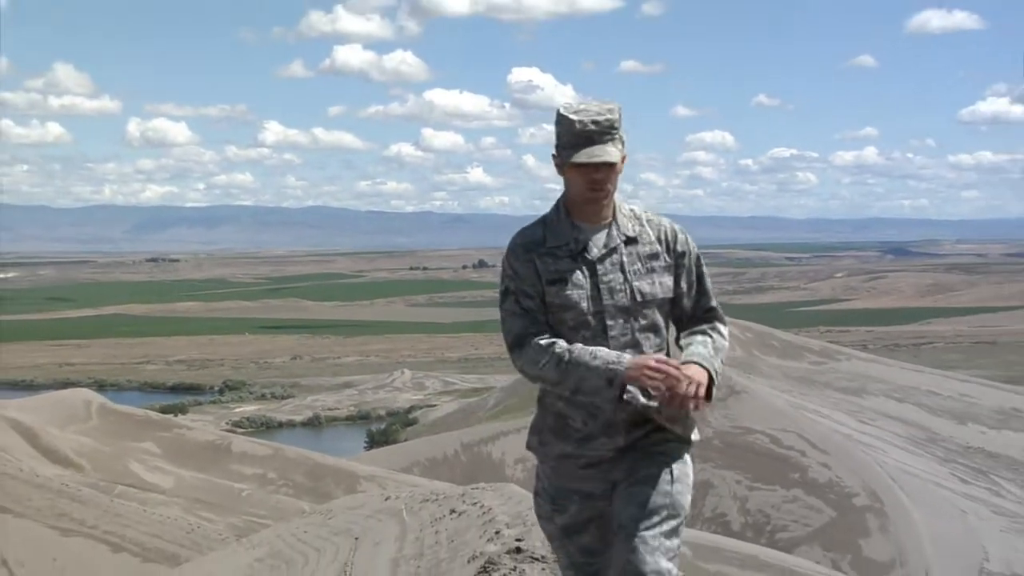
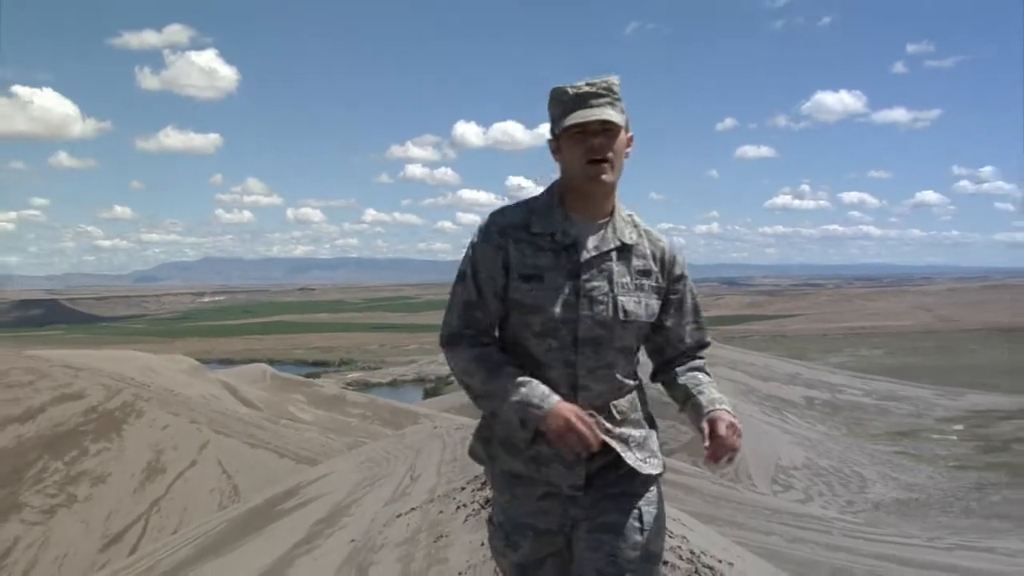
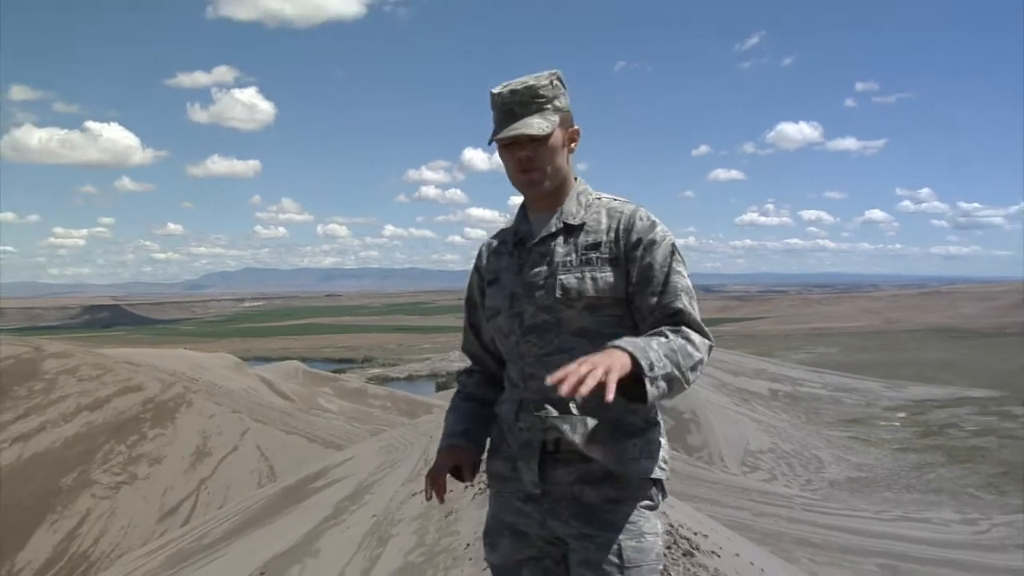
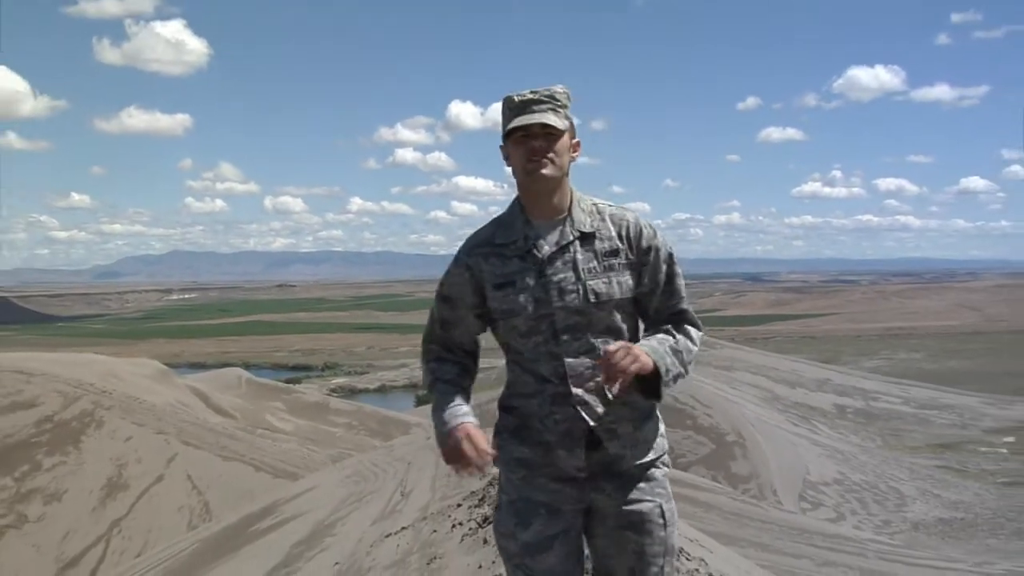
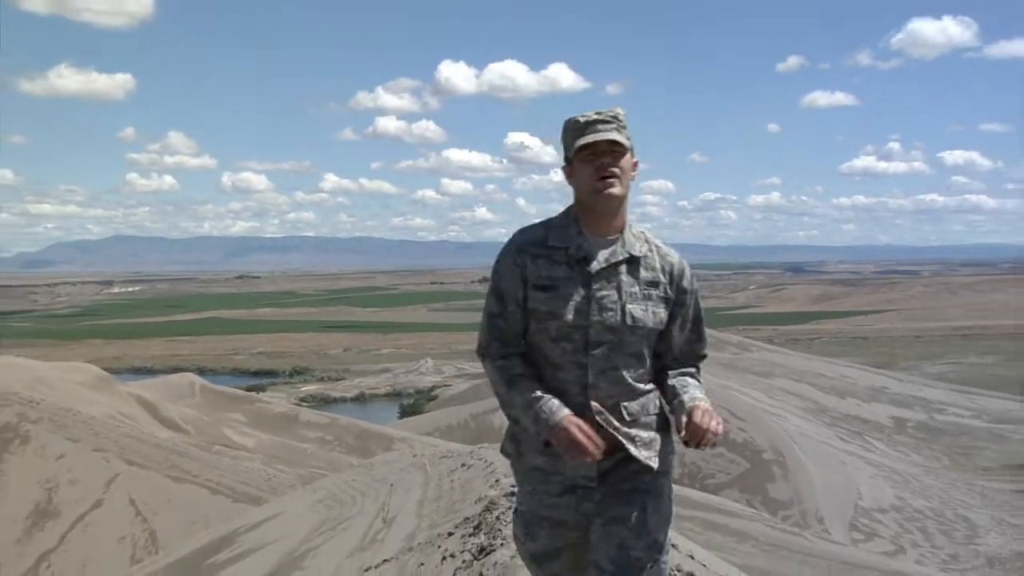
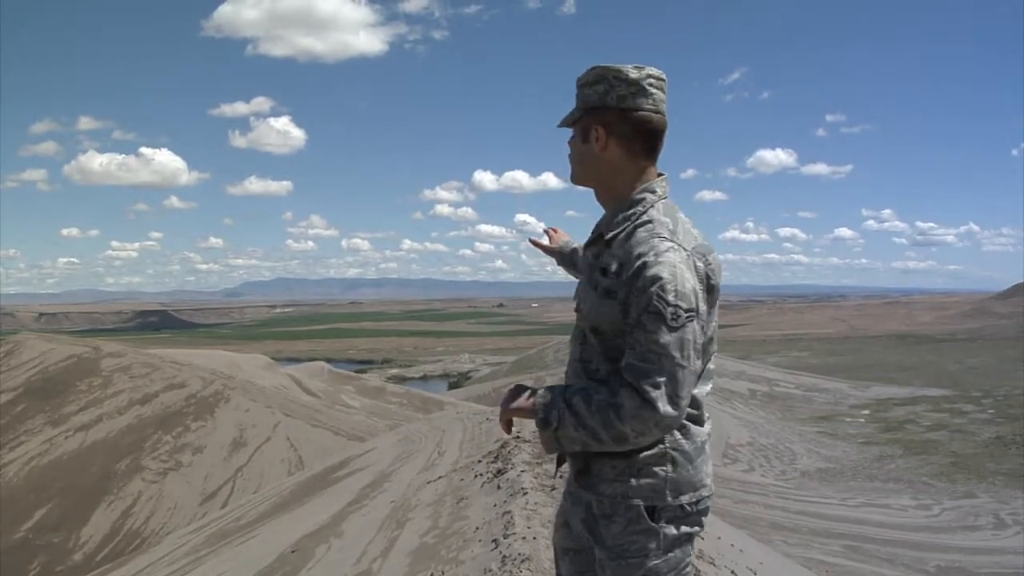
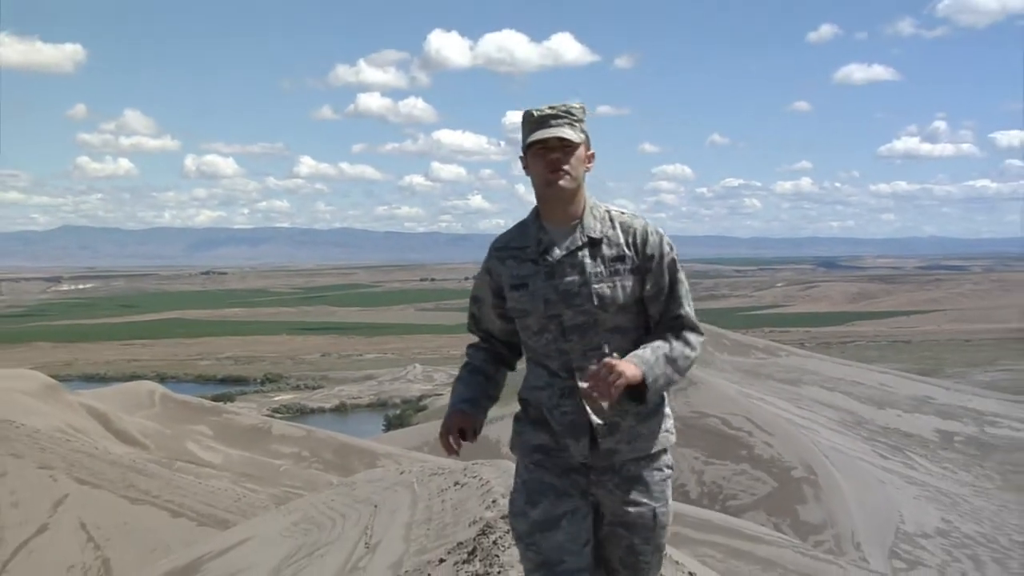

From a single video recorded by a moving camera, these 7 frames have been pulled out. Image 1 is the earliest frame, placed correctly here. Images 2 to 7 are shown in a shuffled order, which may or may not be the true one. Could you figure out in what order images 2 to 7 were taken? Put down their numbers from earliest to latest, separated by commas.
7, 5, 4, 2, 3, 6
